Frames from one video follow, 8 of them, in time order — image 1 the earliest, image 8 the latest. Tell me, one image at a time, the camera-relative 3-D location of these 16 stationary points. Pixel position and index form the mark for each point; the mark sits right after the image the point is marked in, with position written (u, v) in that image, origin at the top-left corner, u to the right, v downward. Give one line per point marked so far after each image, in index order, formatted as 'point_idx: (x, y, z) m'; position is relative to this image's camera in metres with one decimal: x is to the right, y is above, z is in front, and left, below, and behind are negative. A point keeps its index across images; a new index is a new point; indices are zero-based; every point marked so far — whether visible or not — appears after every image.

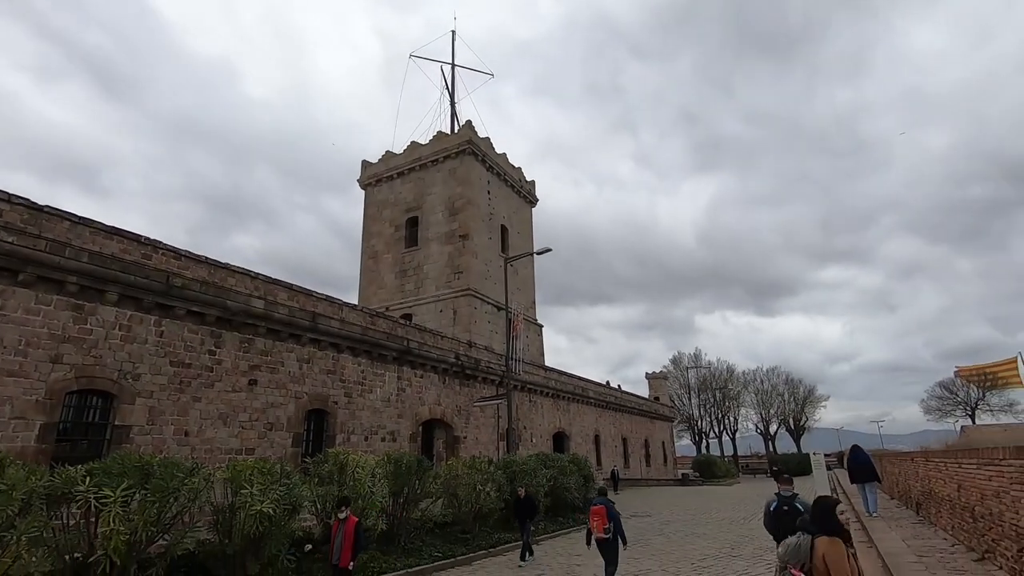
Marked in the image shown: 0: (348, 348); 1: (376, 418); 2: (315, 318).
0: (-5.6, -2.0, +18.4) m
1: (-4.8, -4.6, +19.2) m
2: (-6.3, -0.9, +17.1) m
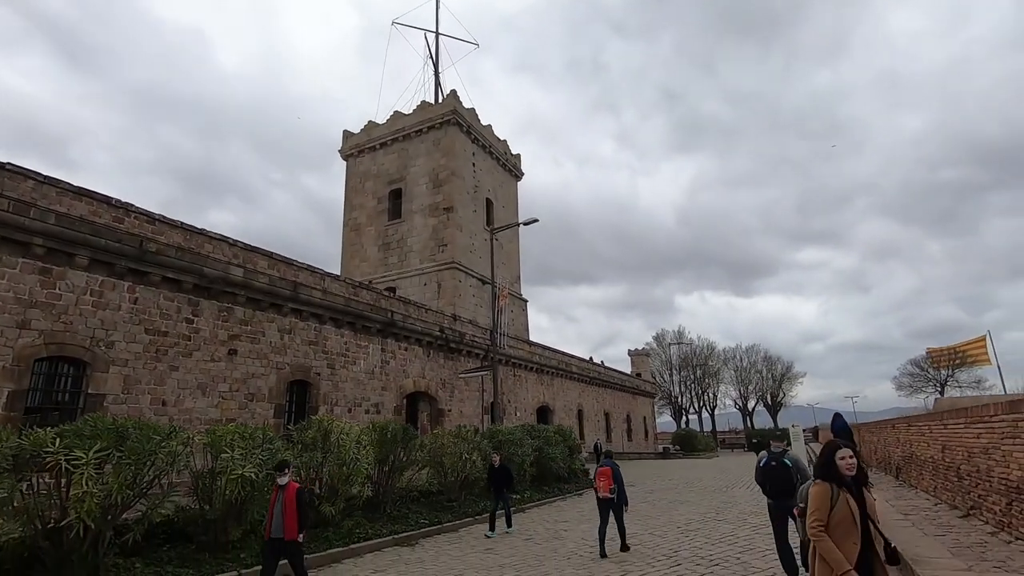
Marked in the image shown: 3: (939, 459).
0: (-6.1, -1.0, +18.0) m
1: (-5.3, -3.6, +19.0) m
2: (-6.7, 0.0, +16.7) m
3: (+6.7, -2.7, +8.4) m
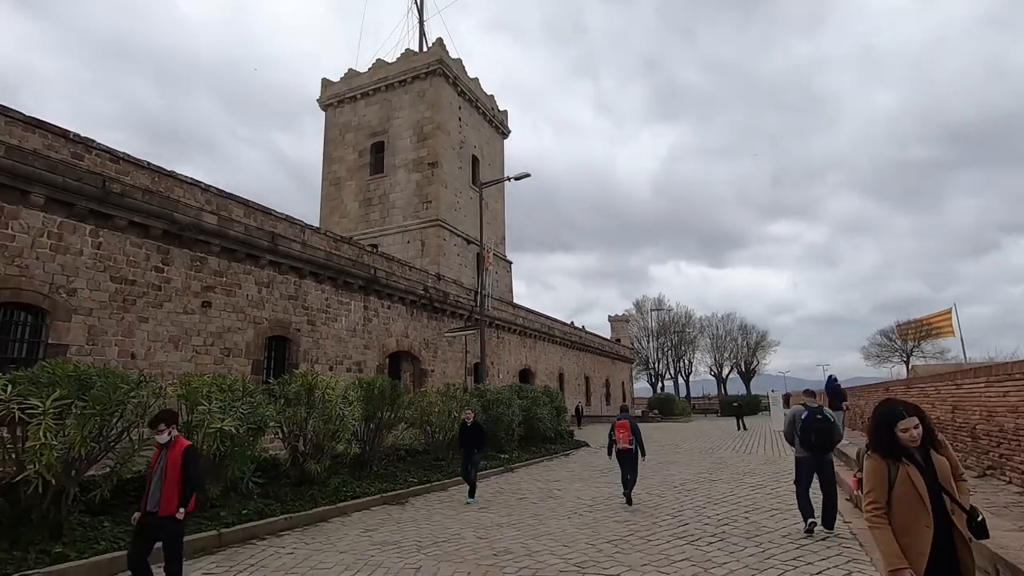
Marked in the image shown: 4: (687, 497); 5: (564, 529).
0: (-6.4, +0.5, +17.2) m
1: (-5.8, -2.0, +18.3) m
2: (-7.0, +1.4, +15.8) m
3: (+6.6, -2.0, +8.3) m
4: (+2.9, -3.5, +9.1) m
5: (+0.7, -3.1, +7.0) m
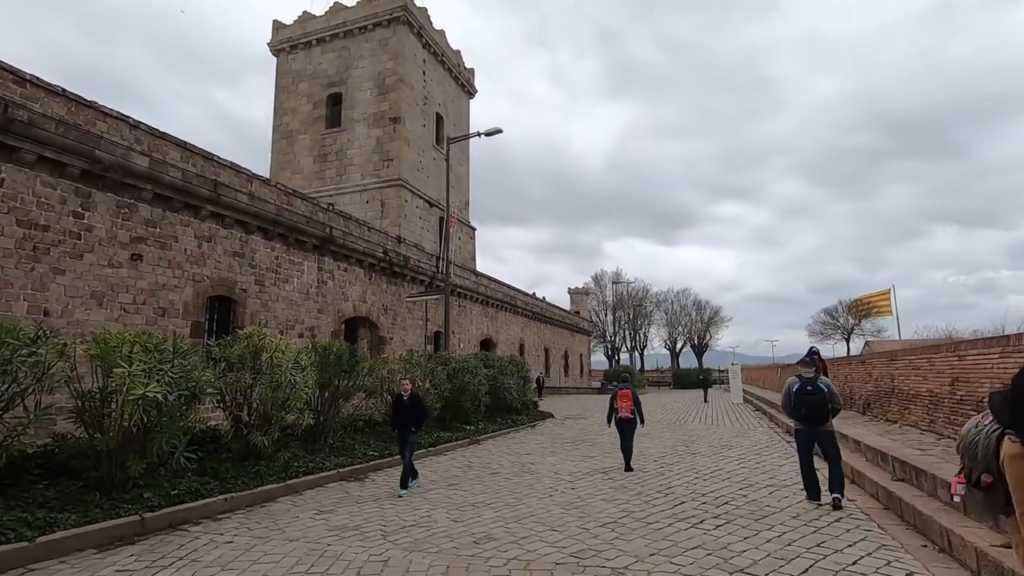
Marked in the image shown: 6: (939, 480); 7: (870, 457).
0: (-7.3, +1.7, +15.7) m
1: (-6.9, -0.7, +16.9) m
2: (-7.8, +2.6, +14.2) m
3: (+6.3, -1.5, +7.9) m
4: (+2.5, -2.9, +8.5) m
5: (+0.4, -2.6, +6.3) m
6: (+4.1, -1.8, +5.2) m
7: (+4.9, -2.3, +7.5) m
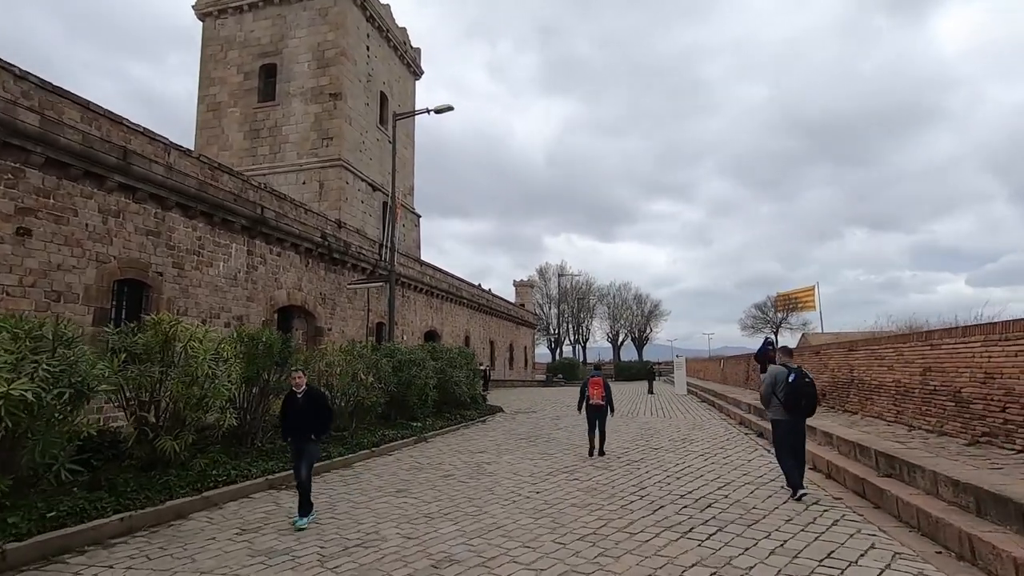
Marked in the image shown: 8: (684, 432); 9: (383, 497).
0: (-8.6, +2.1, +14.0) m
1: (-8.3, -0.3, +15.3) m
2: (-8.9, +3.0, +12.4) m
3: (+5.7, -1.4, +7.8) m
4: (+1.9, -2.7, +7.9) m
5: (0.0, -2.4, +5.5) m
6: (+3.8, -1.7, +4.8) m
7: (+4.4, -2.1, +7.2) m
8: (+3.8, -3.2, +12.1) m
9: (-1.6, -2.6, +6.8) m
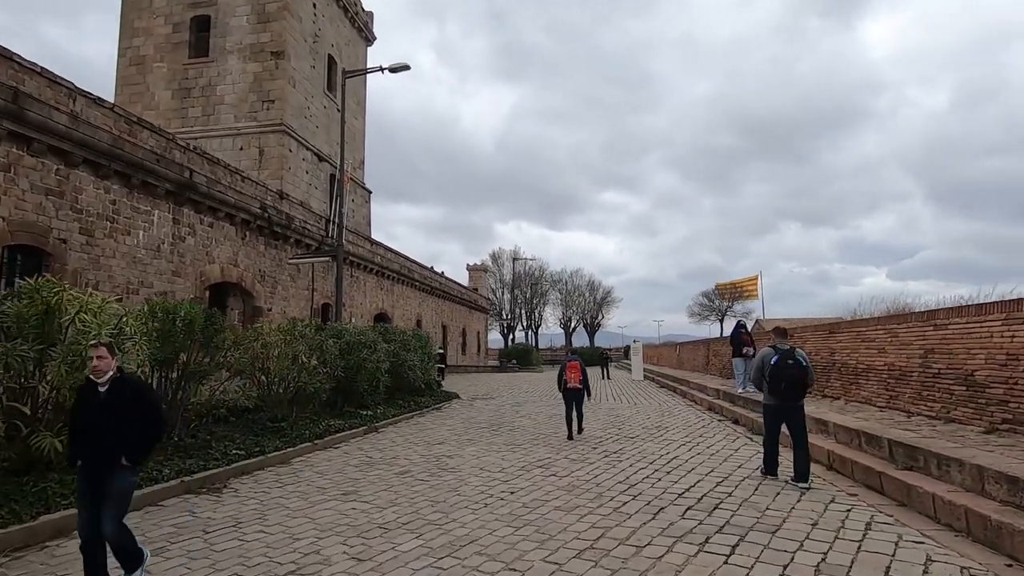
0: (-9.5, +2.8, +12.1) m
1: (-9.3, +0.4, +13.5) m
2: (-9.6, +3.7, +10.5) m
3: (+5.3, -1.0, +7.3) m
4: (+1.4, -2.3, +7.1) m
5: (-0.2, -2.0, +4.5) m
6: (+3.7, -1.4, +4.2) m
7: (+4.0, -1.8, +6.6) m
8: (+3.0, -2.8, +11.5) m
9: (-1.9, -2.2, +5.7) m
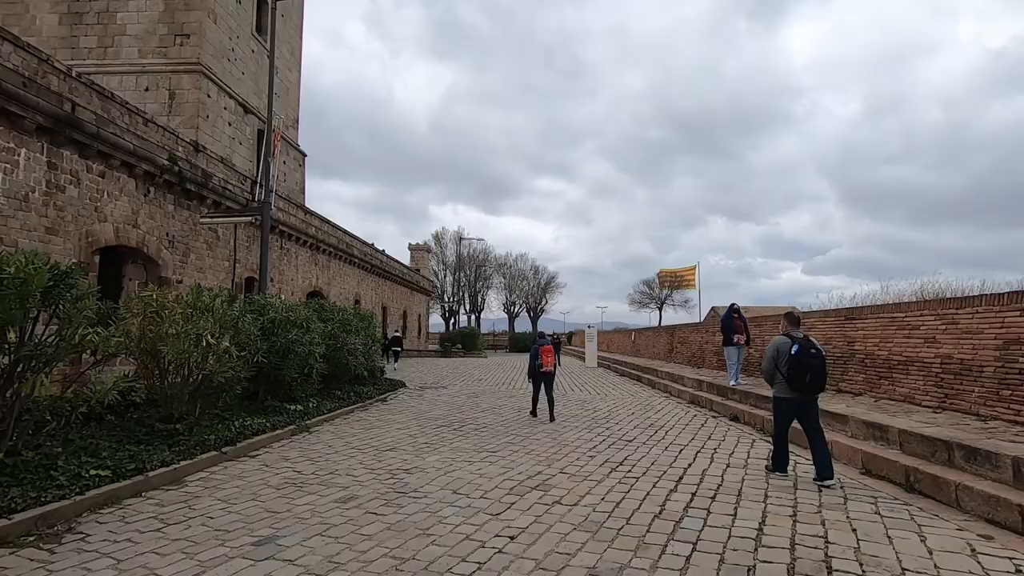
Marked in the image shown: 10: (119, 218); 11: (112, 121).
0: (-10.0, +3.6, +9.0) m
1: (-10.1, +1.2, +10.5) m
2: (-9.9, +4.4, +7.4) m
3: (+5.1, -0.8, +6.0) m
4: (+1.3, -1.9, +5.5) m
5: (0.0, -1.7, +2.7) m
6: (+3.8, -1.2, +2.8) m
7: (+3.9, -1.6, +5.2) m
8: (+2.3, -2.3, +10.0) m
9: (-1.9, -1.8, +3.6) m
10: (-9.9, +1.8, +13.6) m
11: (-9.8, +4.1, +13.3) m
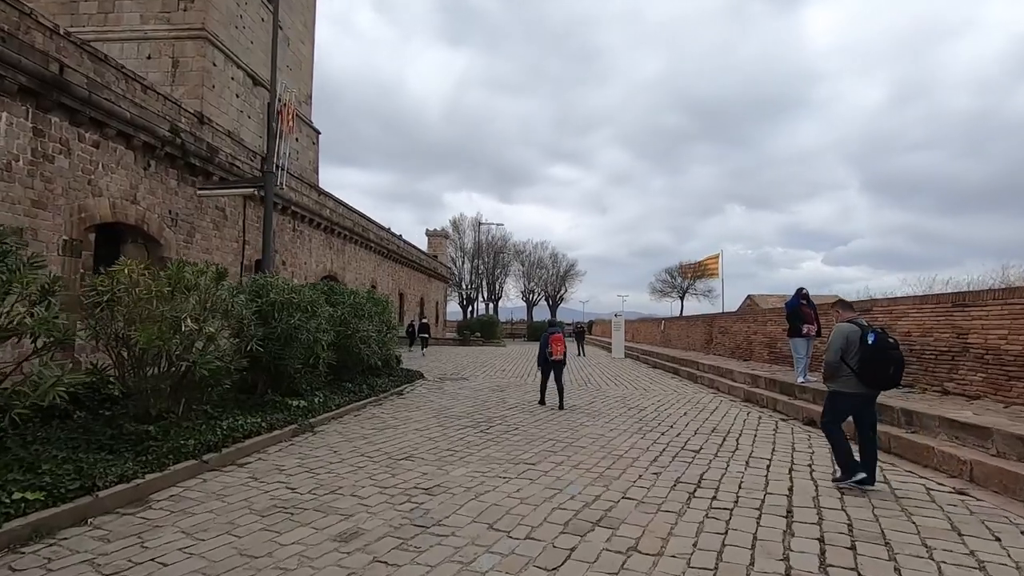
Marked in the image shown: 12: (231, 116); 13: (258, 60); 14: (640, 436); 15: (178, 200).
0: (-9.4, +3.9, +7.9) m
1: (-9.5, +1.6, +9.5) m
2: (-9.4, +4.7, +6.3) m
3: (+5.5, -0.6, +4.6) m
4: (+1.7, -1.7, +4.2) m
5: (+0.3, -1.5, +1.4) m
6: (+4.2, -1.1, +1.4) m
7: (+4.3, -1.4, +3.8) m
8: (+2.9, -2.0, +8.7) m
9: (-1.6, -1.6, +2.4) m
10: (-9.2, +2.3, +12.6) m
11: (-9.1, +4.5, +12.2) m
12: (-9.1, +5.6, +17.6) m
13: (-8.9, +8.1, +19.0) m
14: (+1.6, -1.9, +7.0) m
15: (-9.0, +2.3, +14.6) m
